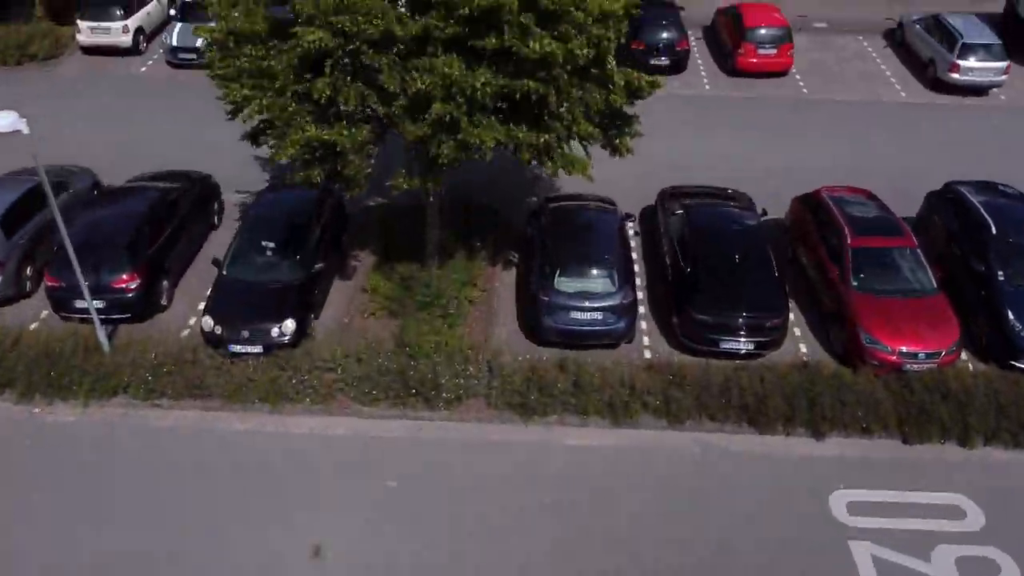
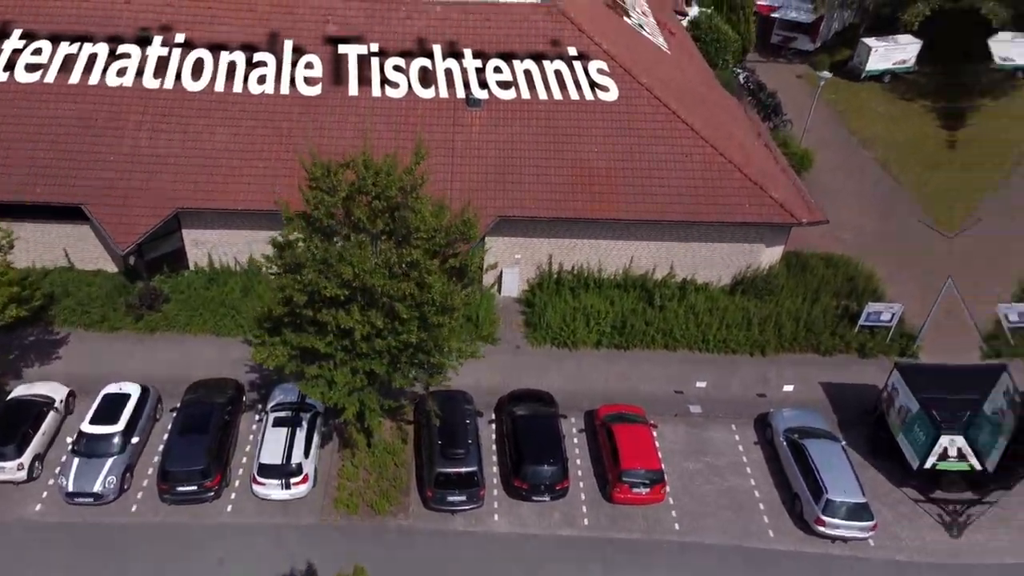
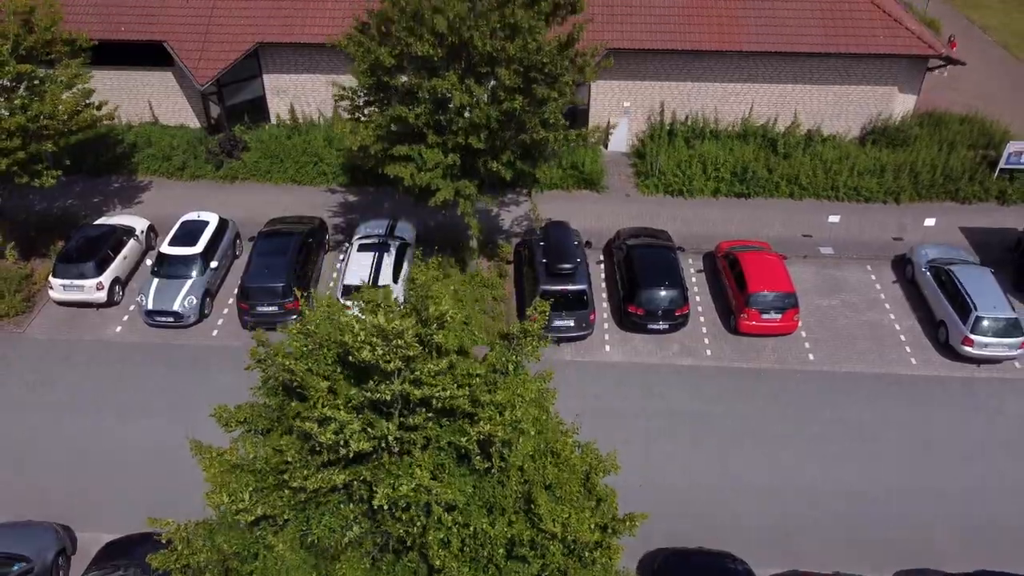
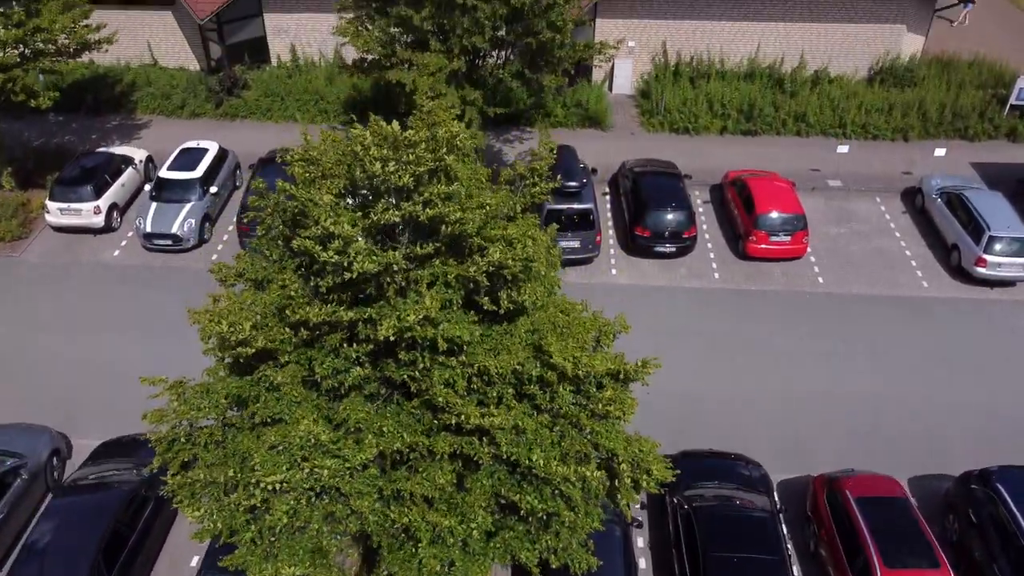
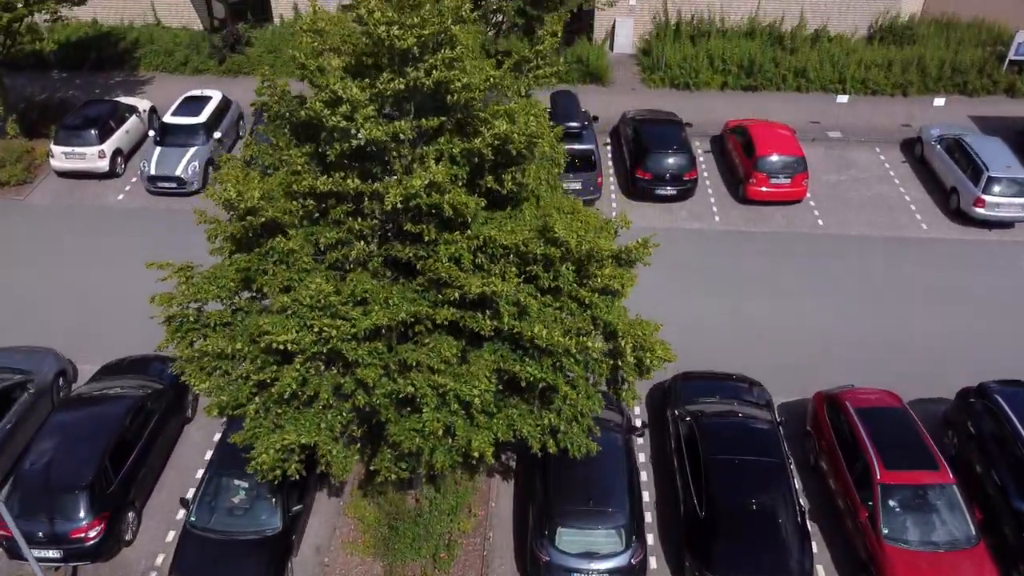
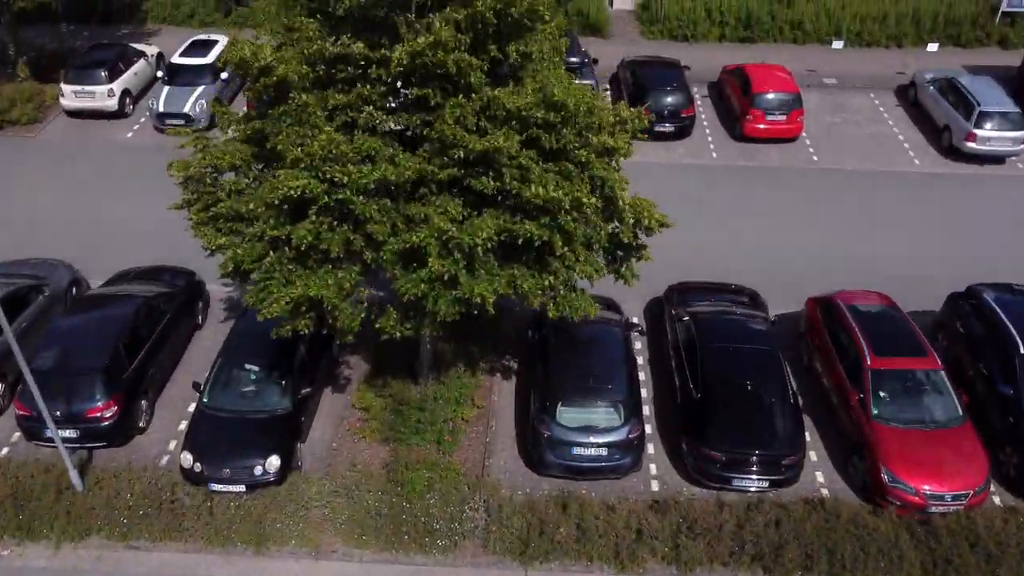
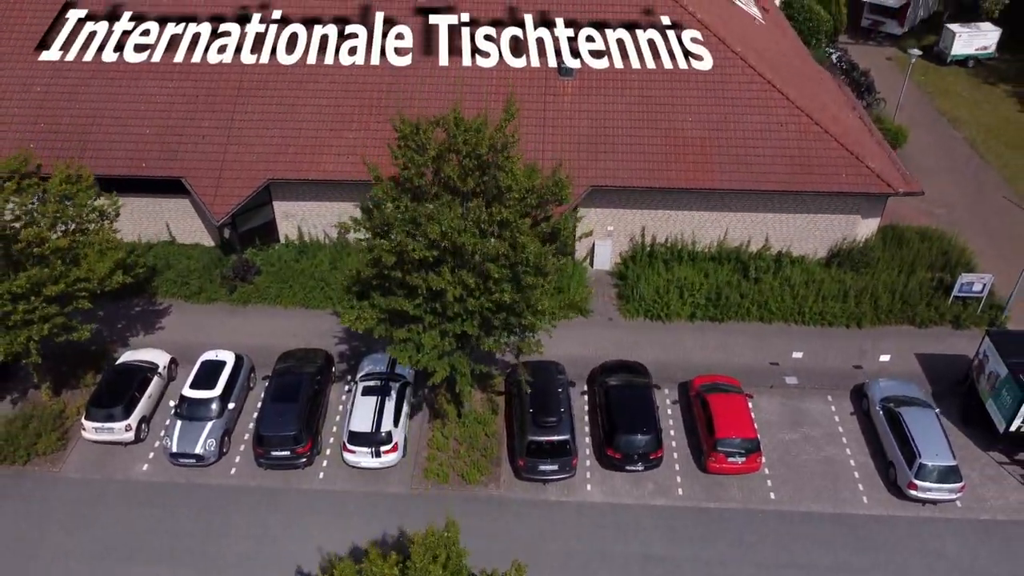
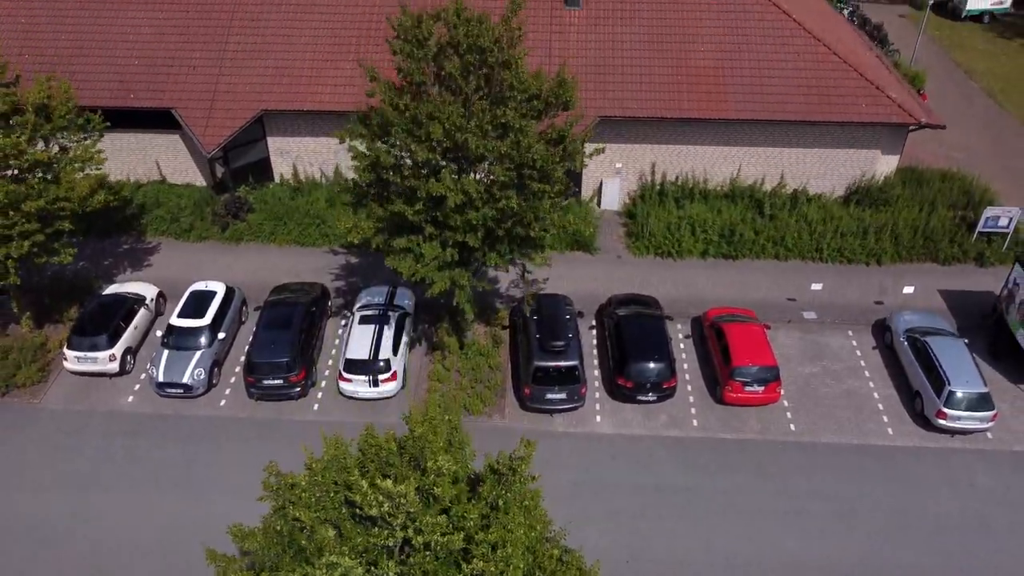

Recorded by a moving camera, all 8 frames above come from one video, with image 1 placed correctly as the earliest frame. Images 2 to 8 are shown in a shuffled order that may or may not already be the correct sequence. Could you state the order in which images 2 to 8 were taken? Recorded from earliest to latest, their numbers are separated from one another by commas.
6, 5, 4, 3, 8, 7, 2
